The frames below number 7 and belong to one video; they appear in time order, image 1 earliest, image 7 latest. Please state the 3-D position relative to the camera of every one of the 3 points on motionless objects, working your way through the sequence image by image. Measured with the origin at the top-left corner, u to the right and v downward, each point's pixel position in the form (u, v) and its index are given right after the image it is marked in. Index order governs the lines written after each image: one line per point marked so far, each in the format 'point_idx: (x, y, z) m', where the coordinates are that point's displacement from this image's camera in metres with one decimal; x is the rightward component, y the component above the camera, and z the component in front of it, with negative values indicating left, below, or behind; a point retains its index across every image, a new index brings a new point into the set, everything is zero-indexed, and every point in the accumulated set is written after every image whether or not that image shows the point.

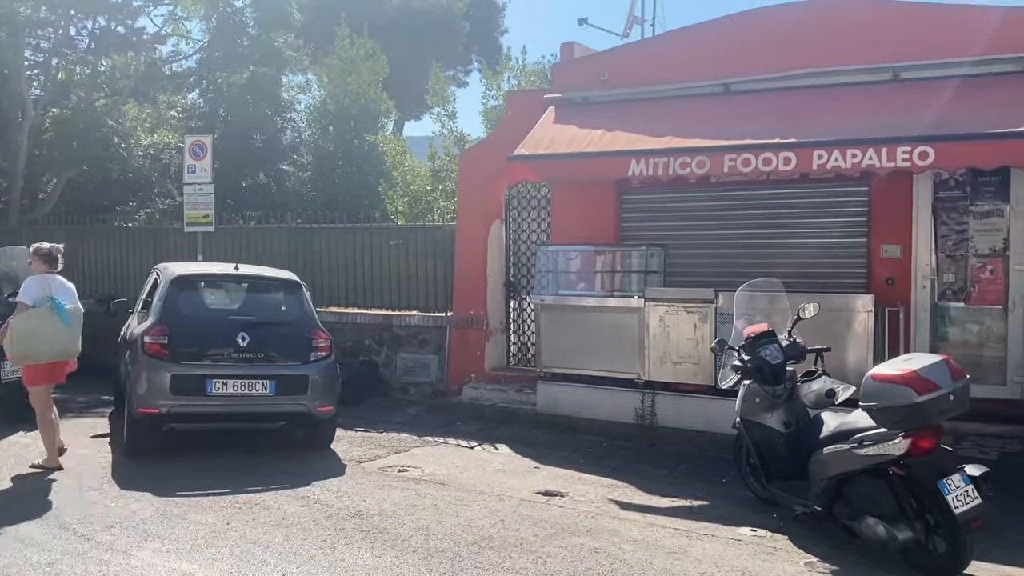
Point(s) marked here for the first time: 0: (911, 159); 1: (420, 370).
0: (+3.3, +1.1, +7.3) m
1: (-1.1, -1.0, +10.6) m
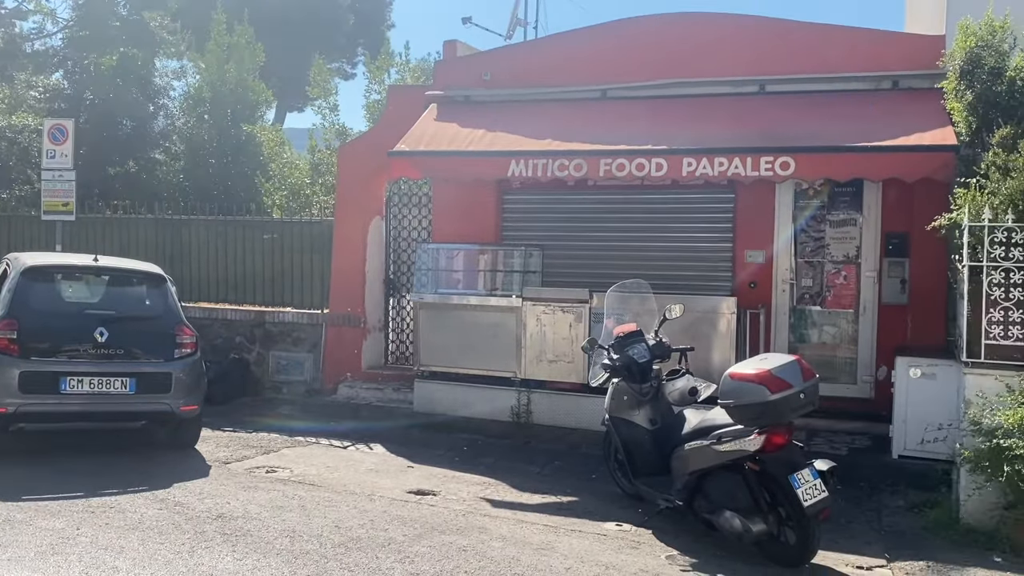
0: (+2.3, +1.0, +7.7) m
1: (-2.6, -0.9, +10.3) m
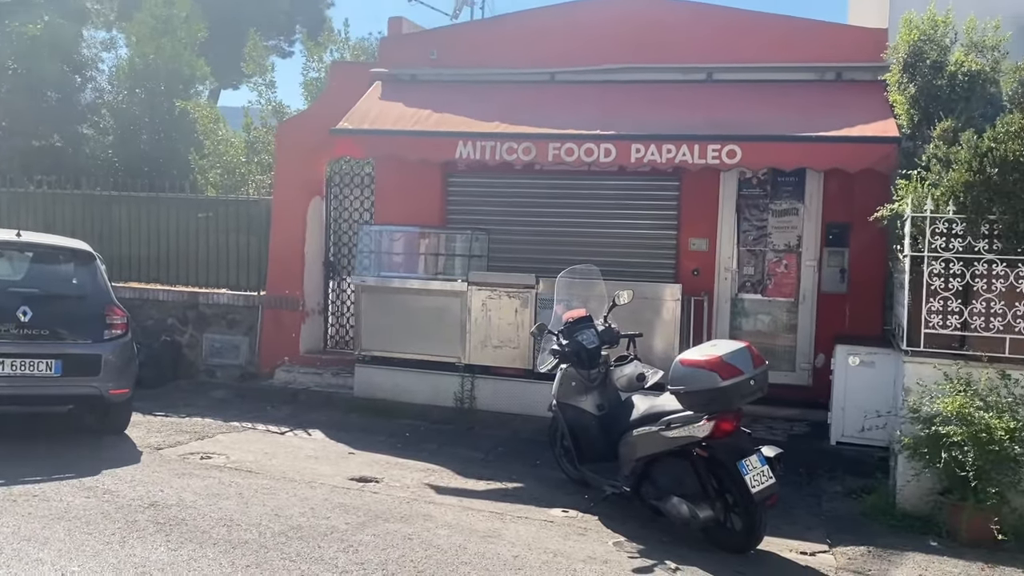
0: (+1.8, +1.1, +7.7) m
1: (-3.2, -0.7, +10.0) m
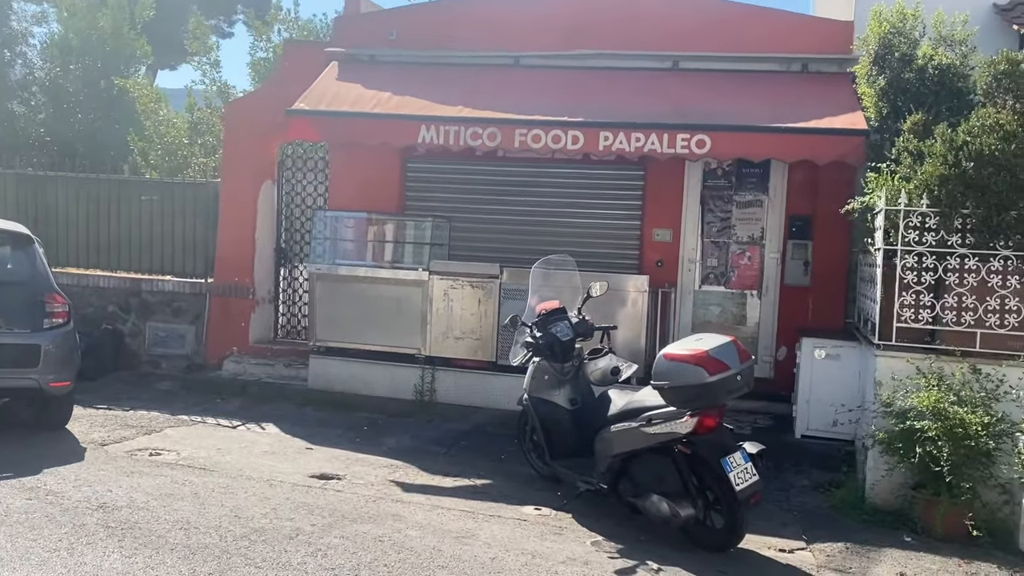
0: (+1.5, +1.2, +7.6) m
1: (-3.7, -0.6, +9.6) m
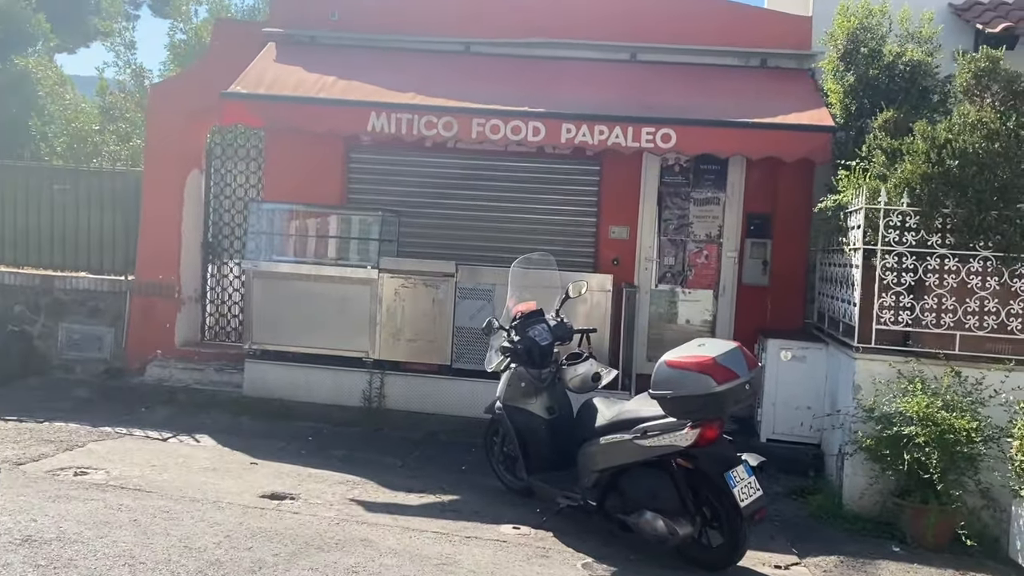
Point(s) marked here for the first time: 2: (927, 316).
0: (+1.2, +1.2, +7.3) m
1: (-4.2, -0.5, +8.8) m
2: (+2.8, -0.2, +5.9) m
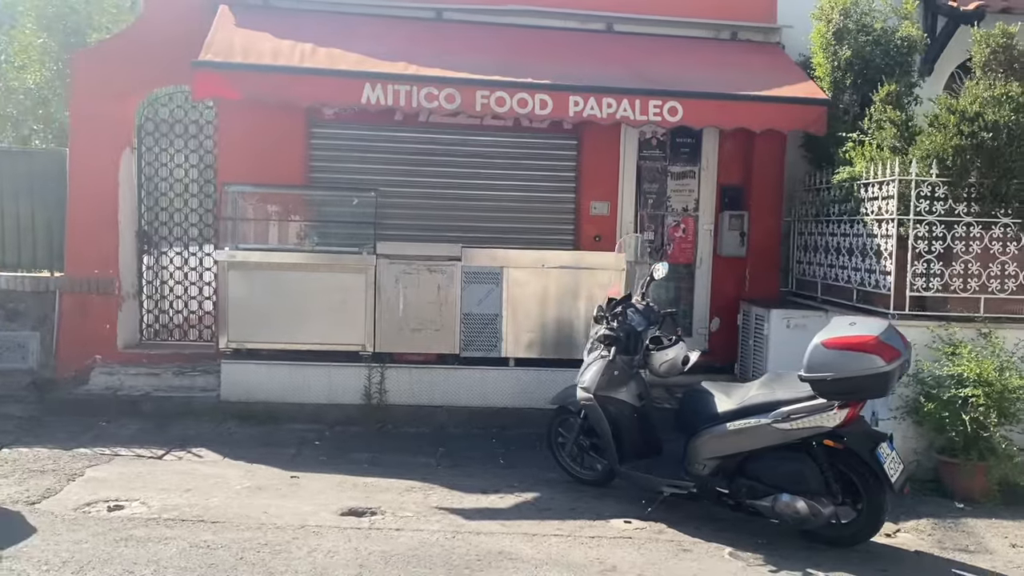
0: (+1.2, +1.4, +7.1) m
1: (-4.3, -0.5, +7.6) m
2: (+3.1, 0.0, +6.2) m
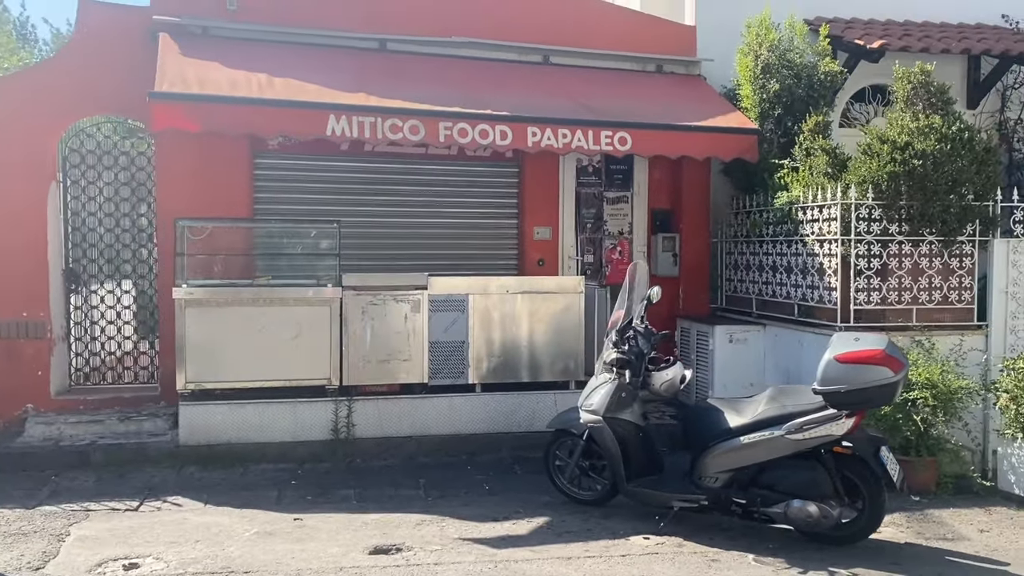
0: (+0.9, +1.2, +7.5) m
1: (-4.6, -0.9, +6.9) m
2: (+2.9, 0.0, +6.8) m
